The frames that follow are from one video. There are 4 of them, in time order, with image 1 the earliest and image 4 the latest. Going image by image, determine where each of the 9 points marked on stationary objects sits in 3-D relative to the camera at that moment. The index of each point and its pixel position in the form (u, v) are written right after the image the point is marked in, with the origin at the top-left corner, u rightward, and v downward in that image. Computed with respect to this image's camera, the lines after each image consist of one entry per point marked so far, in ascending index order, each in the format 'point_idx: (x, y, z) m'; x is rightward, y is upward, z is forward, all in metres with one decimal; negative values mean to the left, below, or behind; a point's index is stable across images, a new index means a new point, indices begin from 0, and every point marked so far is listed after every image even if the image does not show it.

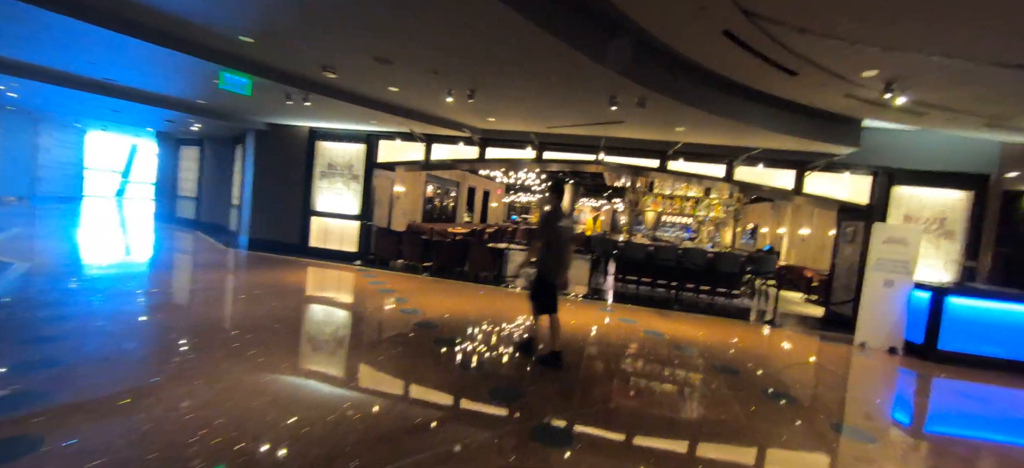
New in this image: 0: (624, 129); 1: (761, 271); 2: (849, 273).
0: (+1.8, +1.7, +6.4) m
1: (+5.0, -0.7, +7.8) m
2: (+5.7, -0.7, +6.6) m
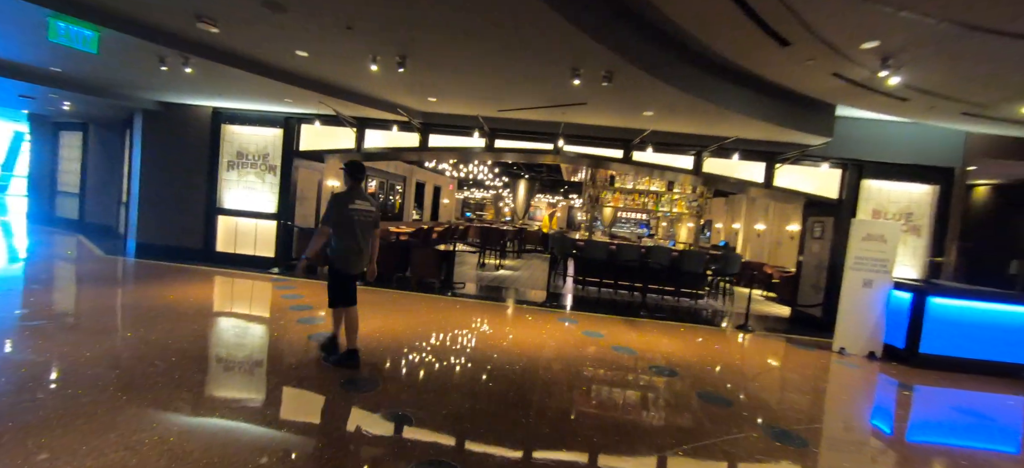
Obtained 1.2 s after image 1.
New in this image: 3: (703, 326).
0: (+1.0, +1.7, +5.6) m
1: (+4.0, -0.7, +7.3) m
2: (+4.9, -0.6, +6.2) m
3: (+3.1, -1.3, +6.5) m
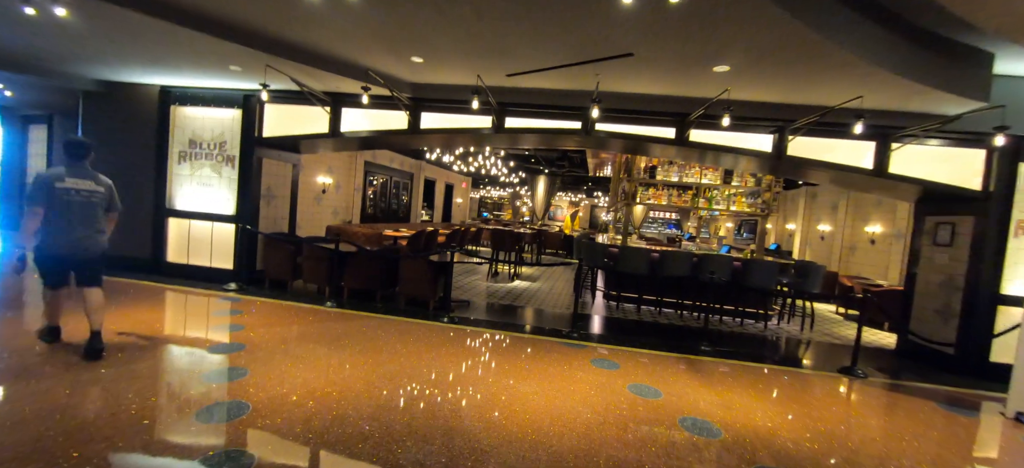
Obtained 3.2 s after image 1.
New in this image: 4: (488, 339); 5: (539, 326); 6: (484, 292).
0: (+1.2, +1.7, +4.0) m
1: (+4.3, -0.7, +5.6) m
2: (+5.0, -0.7, +4.5) m
3: (+3.3, -1.4, +4.9) m
4: (-0.3, -1.3, +4.7) m
5: (+0.4, -1.2, +5.2) m
6: (-0.5, -1.0, +6.7) m
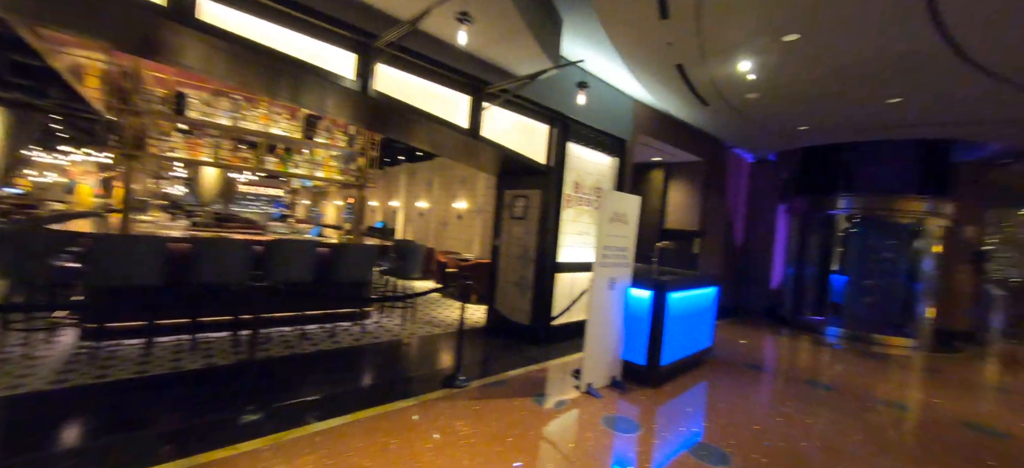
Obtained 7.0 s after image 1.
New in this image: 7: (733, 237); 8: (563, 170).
0: (-2.0, +1.7, +1.3) m
1: (-1.1, -0.5, +4.8) m
2: (+0.2, -0.4, +4.6) m
3: (-1.2, -1.2, +3.6) m
4: (-3.4, -1.2, +0.8) m
5: (-3.4, -1.2, +1.6) m
6: (-5.1, -0.9, +1.9) m
7: (+4.3, -0.1, +7.5) m
8: (+0.7, +0.7, +4.8) m
